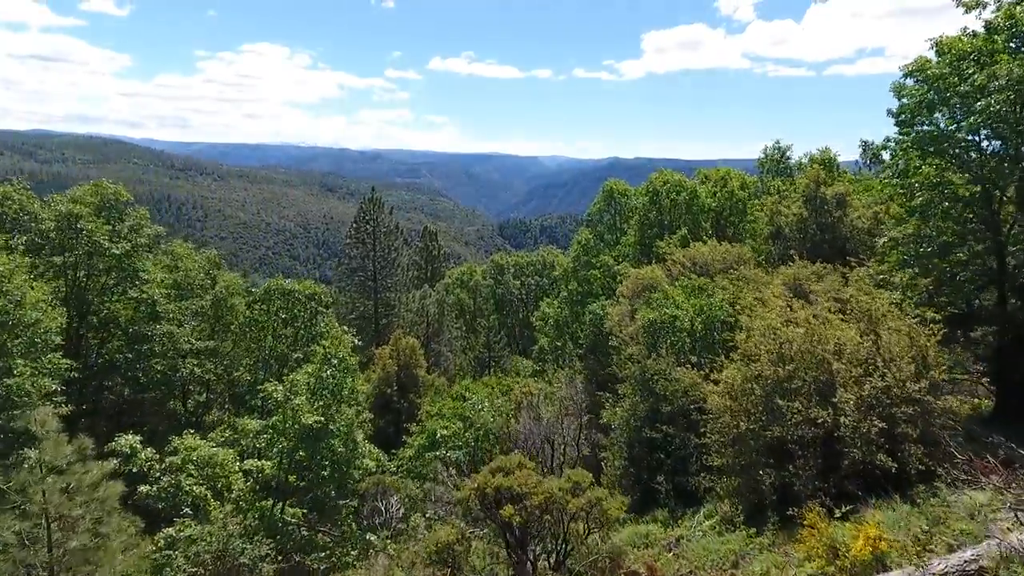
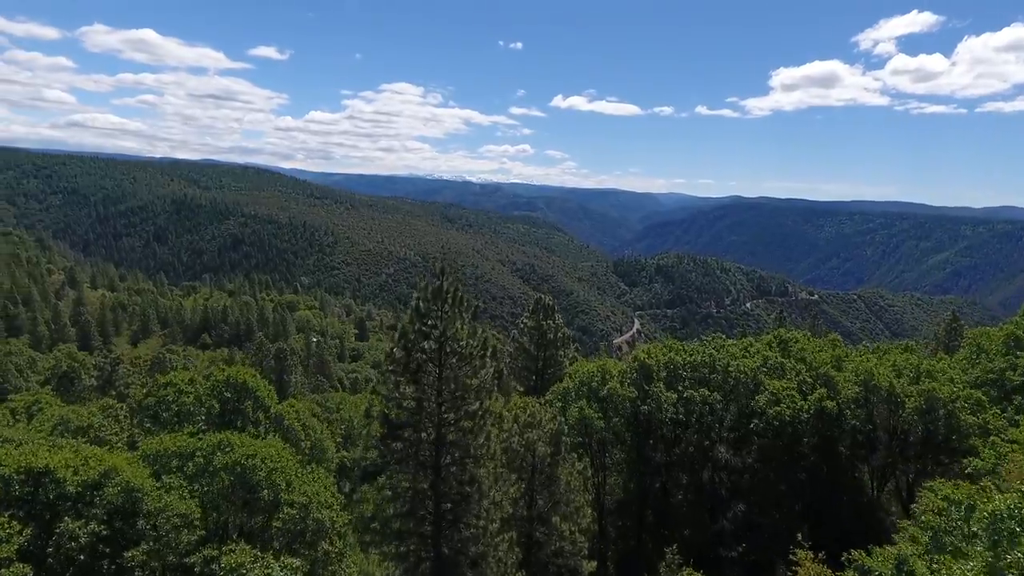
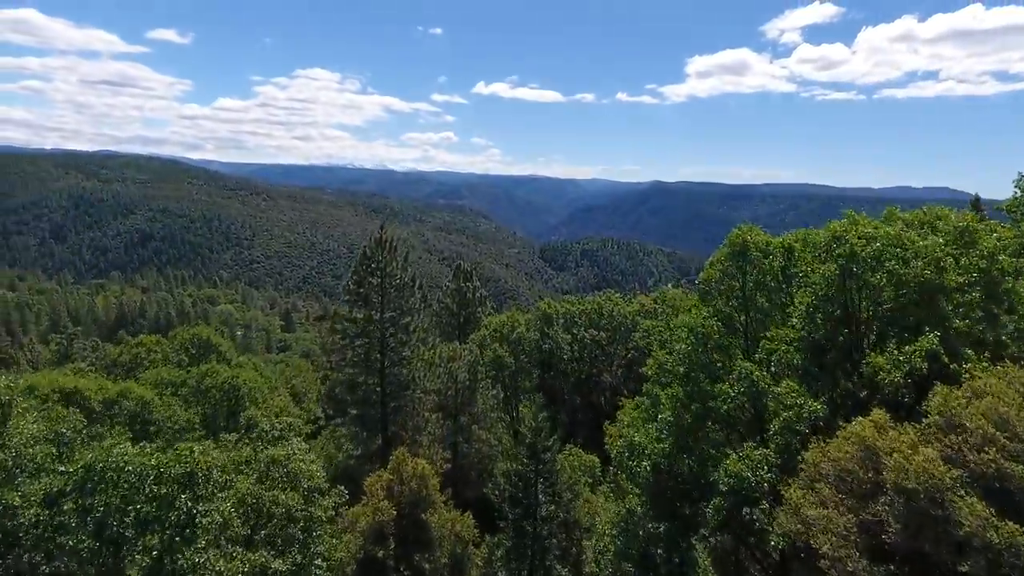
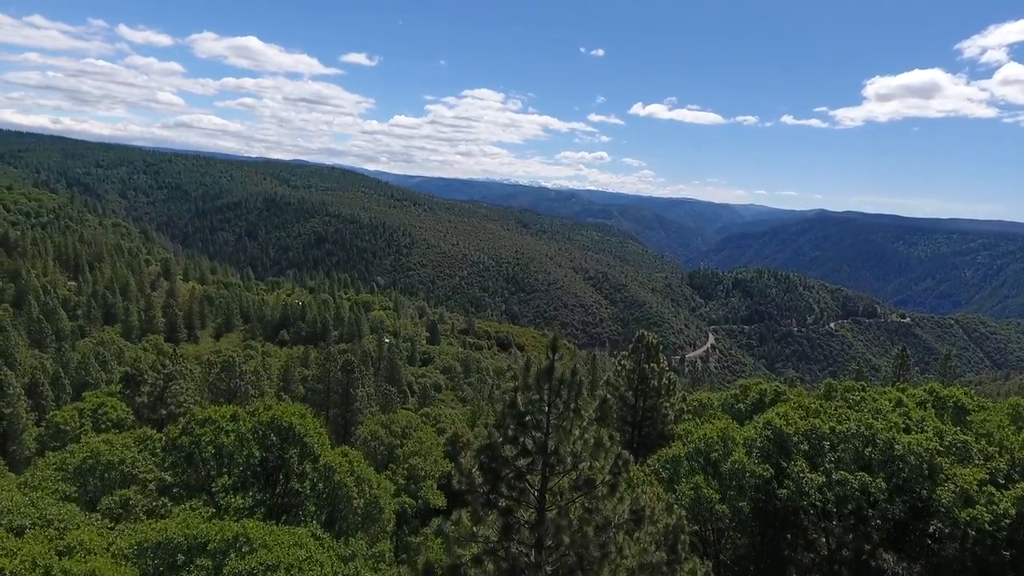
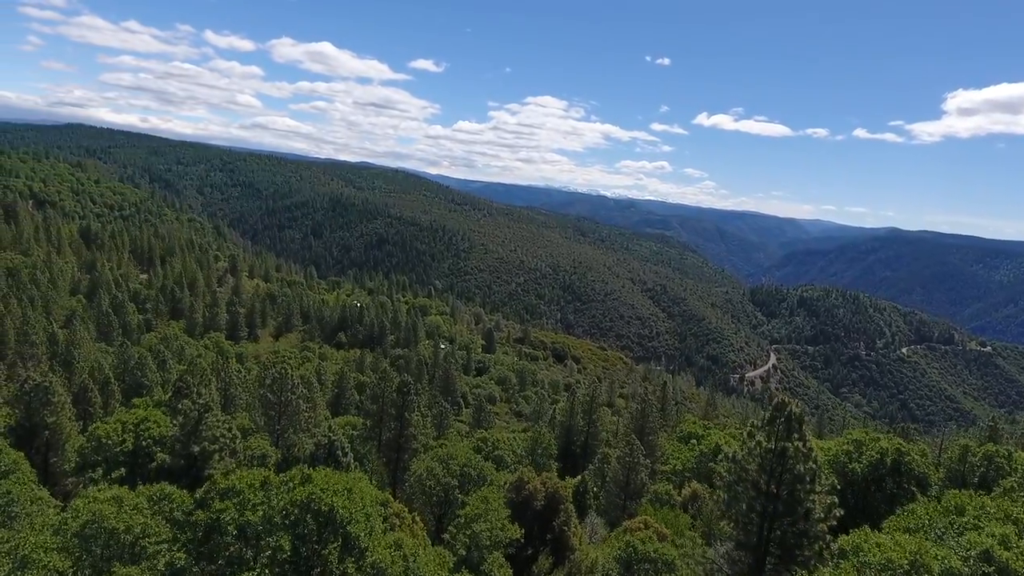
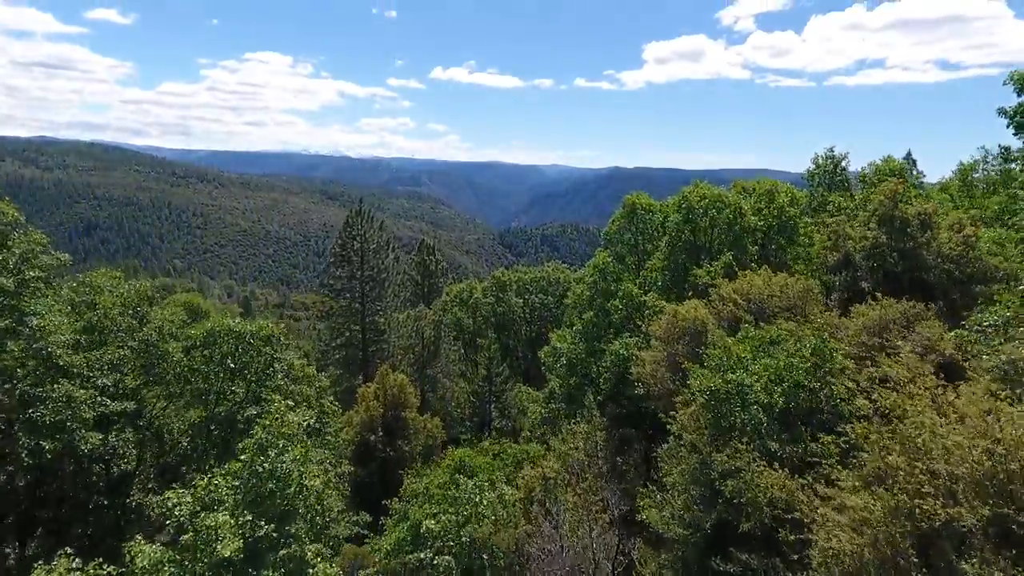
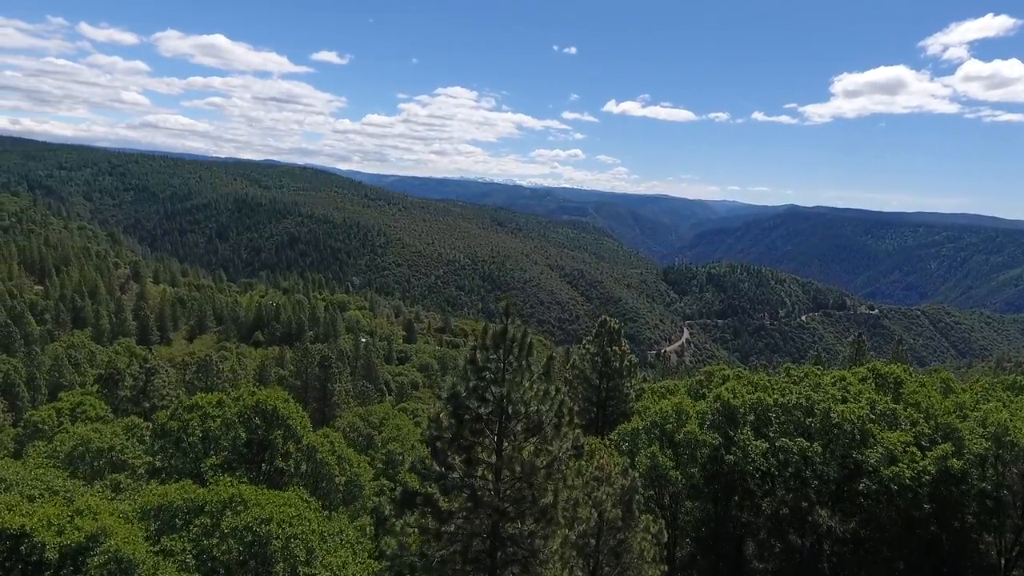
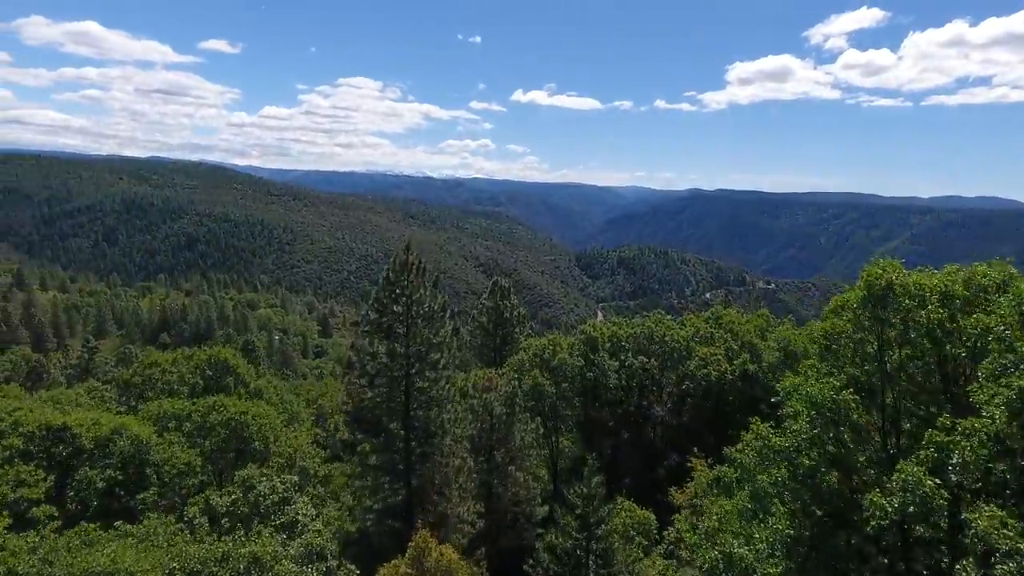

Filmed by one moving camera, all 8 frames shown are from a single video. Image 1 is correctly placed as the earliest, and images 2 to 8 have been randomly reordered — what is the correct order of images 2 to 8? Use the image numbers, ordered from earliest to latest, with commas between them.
6, 3, 8, 2, 7, 4, 5
